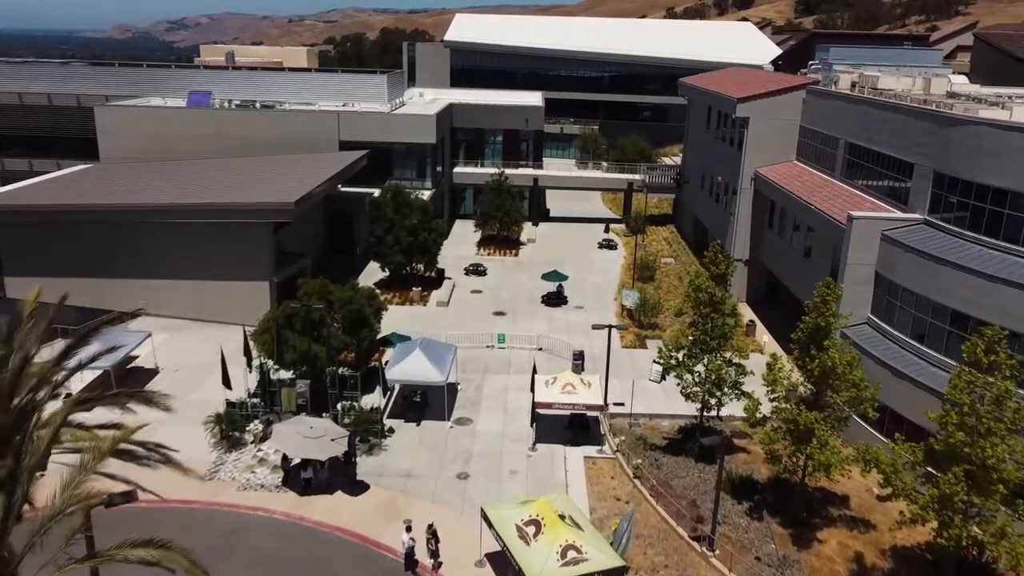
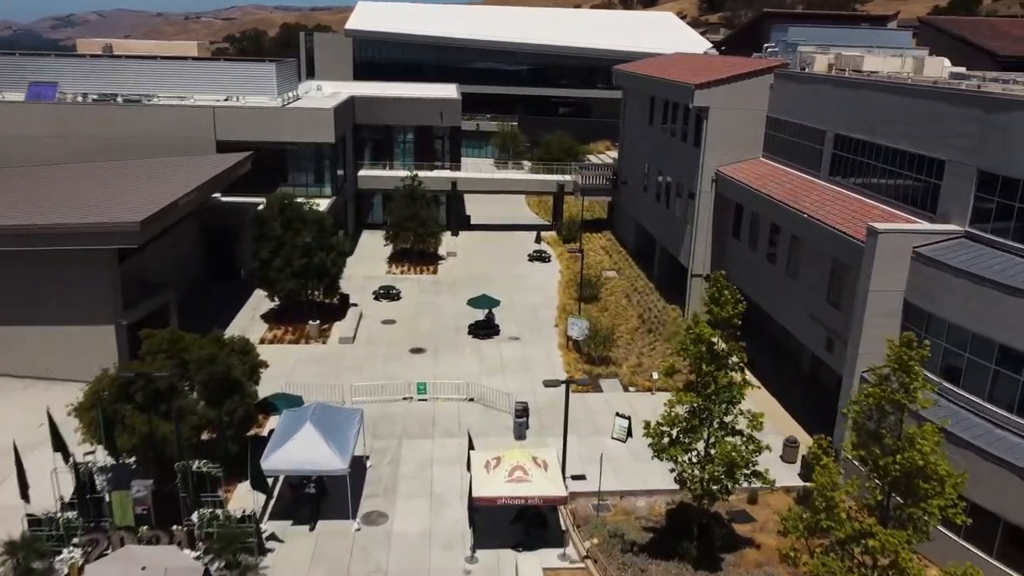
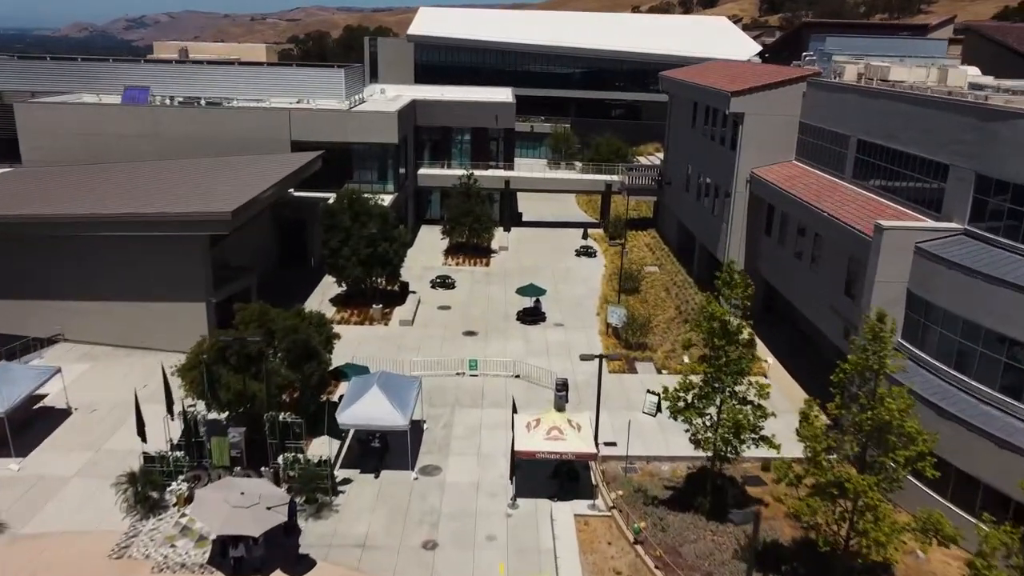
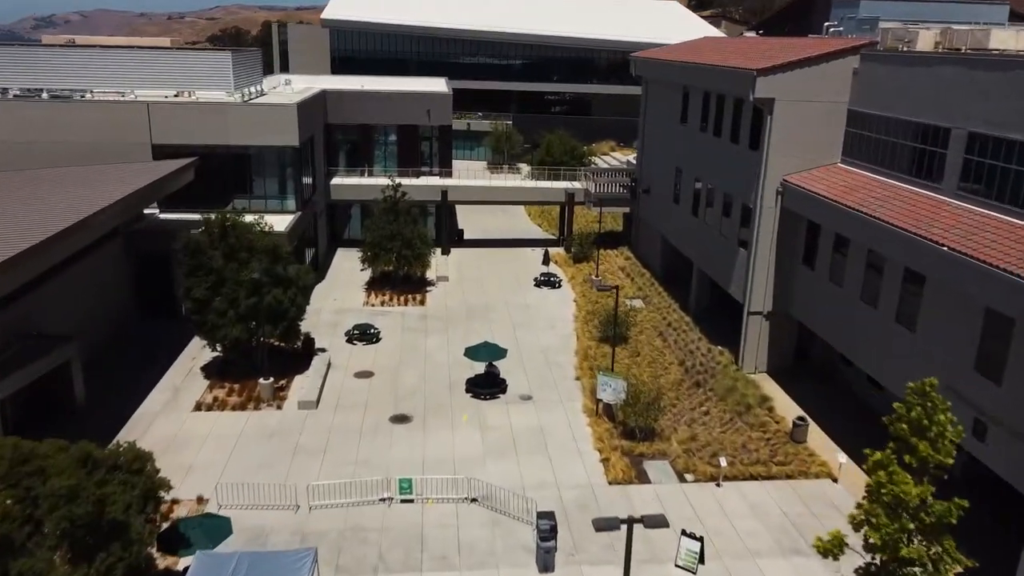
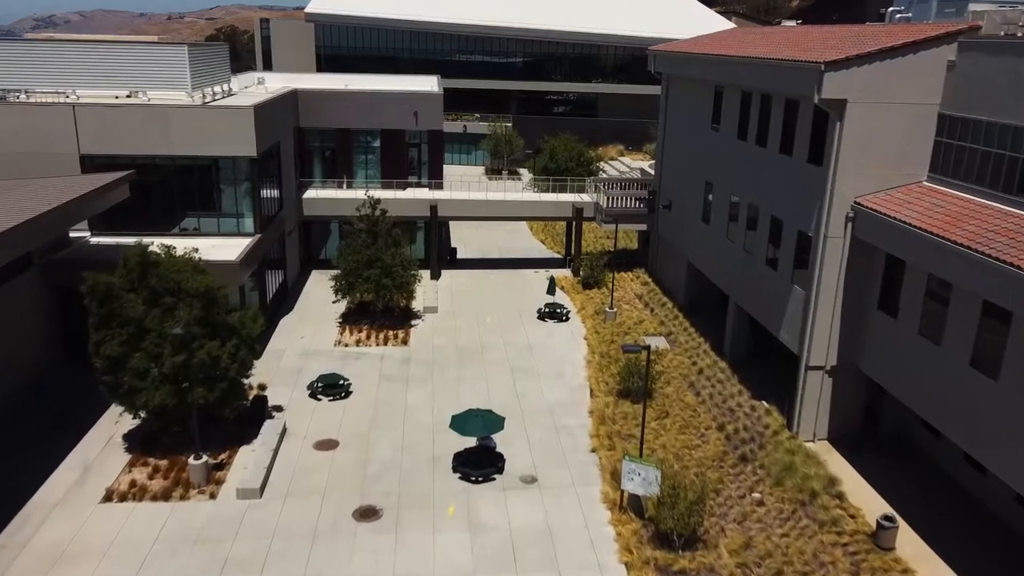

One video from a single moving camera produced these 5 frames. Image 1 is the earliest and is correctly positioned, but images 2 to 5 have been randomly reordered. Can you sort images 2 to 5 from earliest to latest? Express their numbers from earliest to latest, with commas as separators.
3, 2, 4, 5
